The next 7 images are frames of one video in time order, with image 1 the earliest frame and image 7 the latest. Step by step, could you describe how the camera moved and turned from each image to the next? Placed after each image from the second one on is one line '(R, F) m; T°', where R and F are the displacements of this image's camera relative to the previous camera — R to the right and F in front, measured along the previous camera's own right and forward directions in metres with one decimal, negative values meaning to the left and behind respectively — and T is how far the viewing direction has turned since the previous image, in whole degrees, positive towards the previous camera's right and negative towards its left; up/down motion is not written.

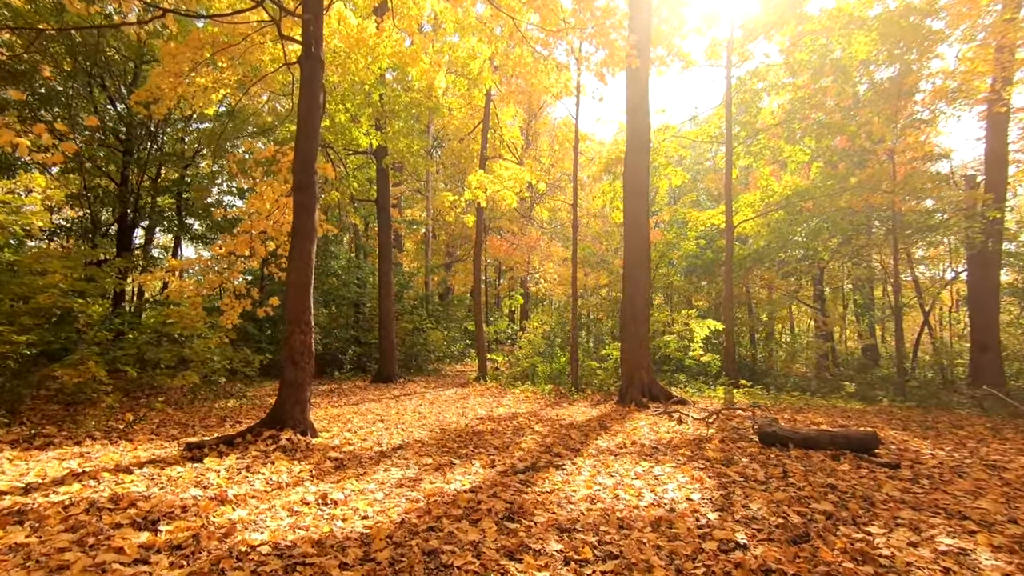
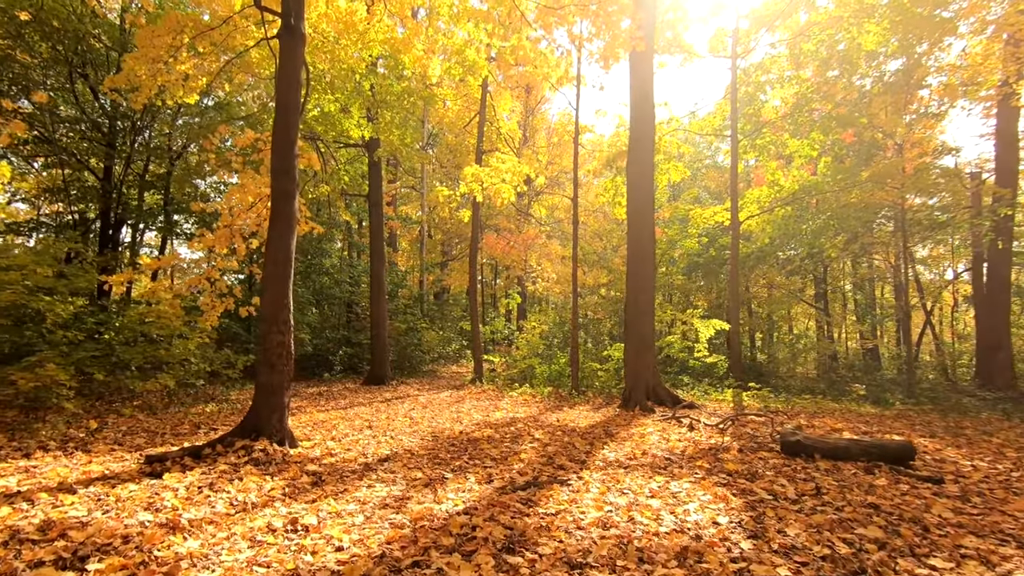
(0.0, +0.5) m; 0°
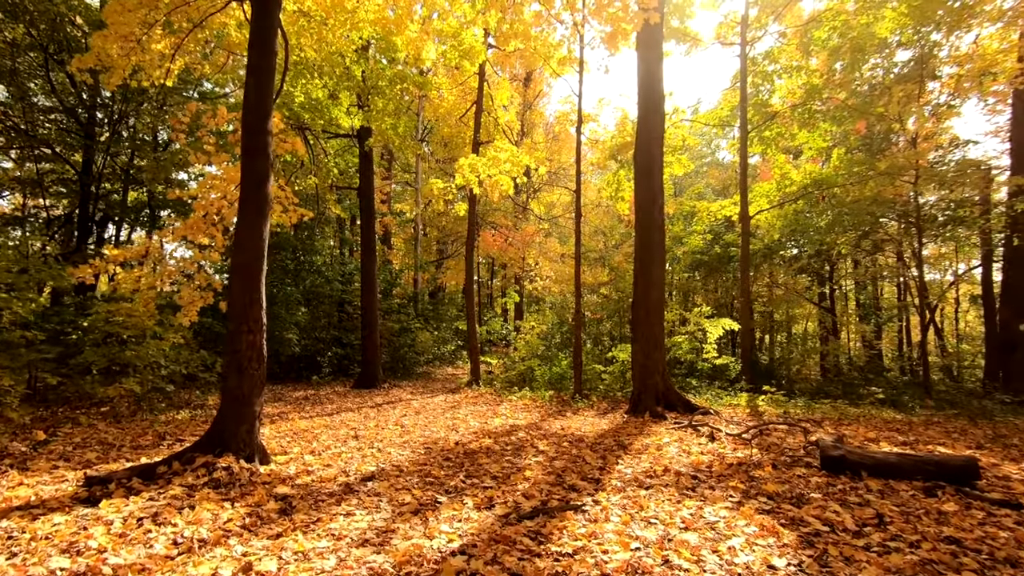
(-0.1, +0.6) m; 0°
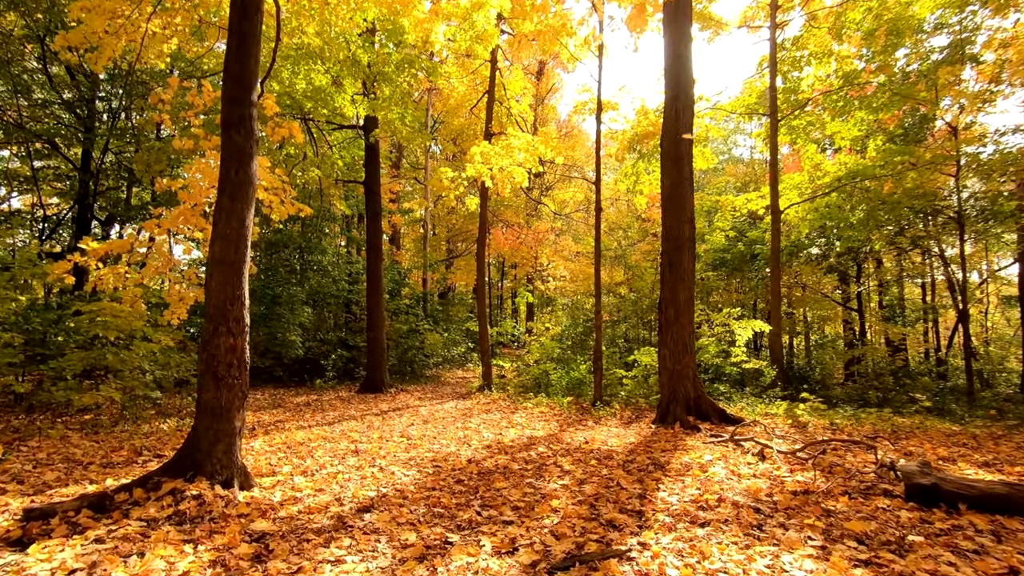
(-0.1, +0.7) m; -1°
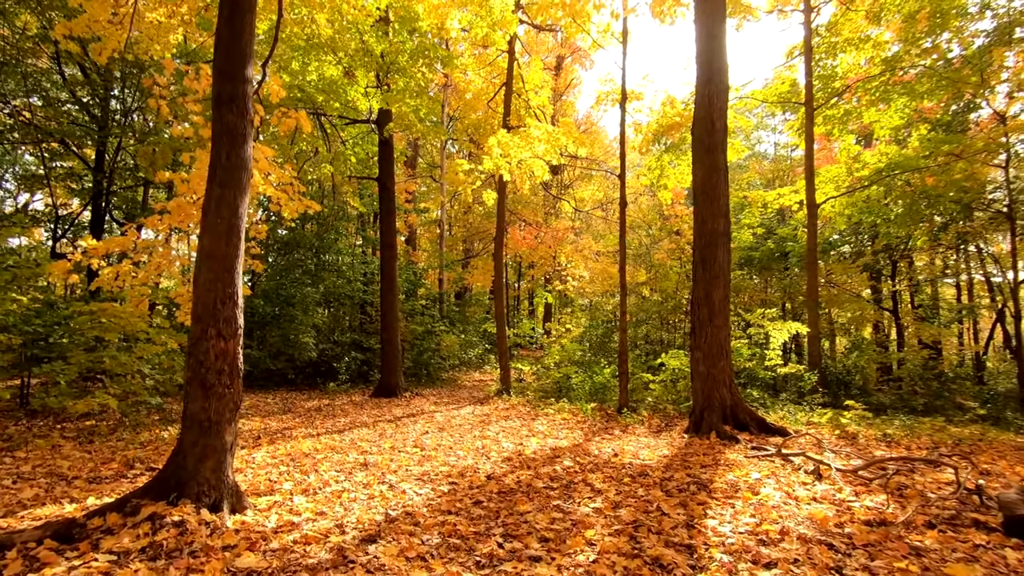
(-0.1, +0.5) m; -2°
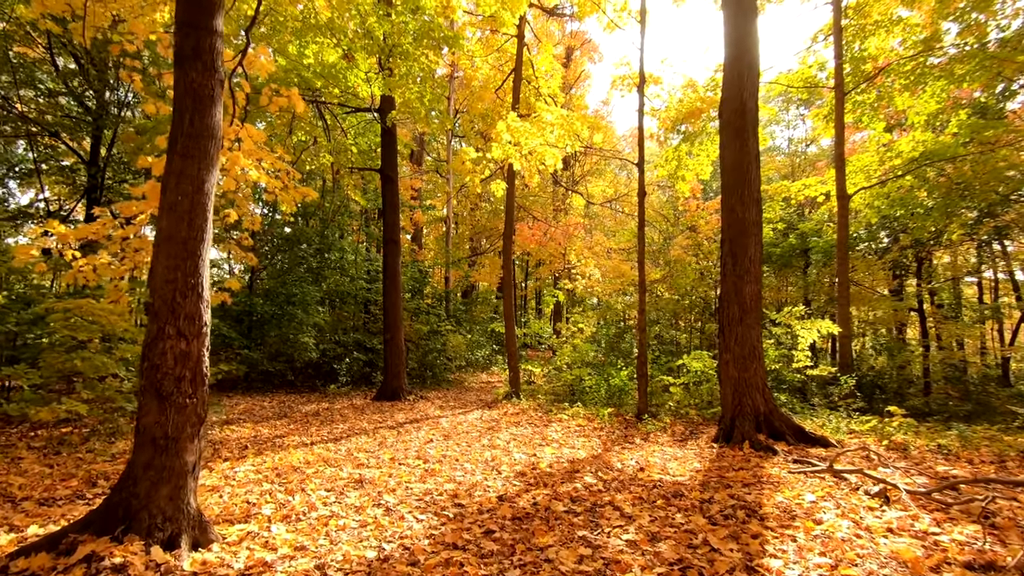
(-0.1, +0.6) m; -1°
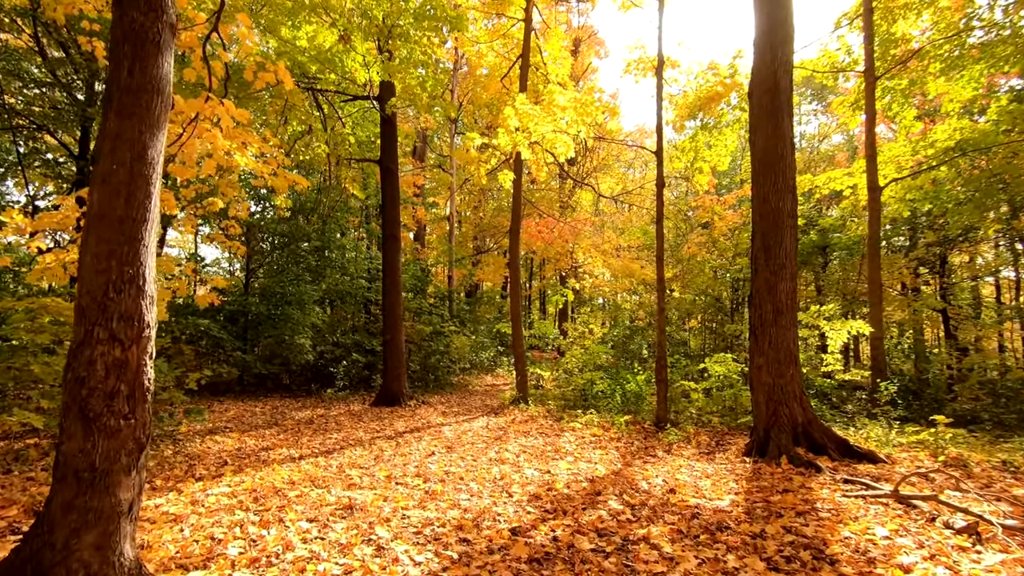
(-0.1, +0.6) m; 0°
